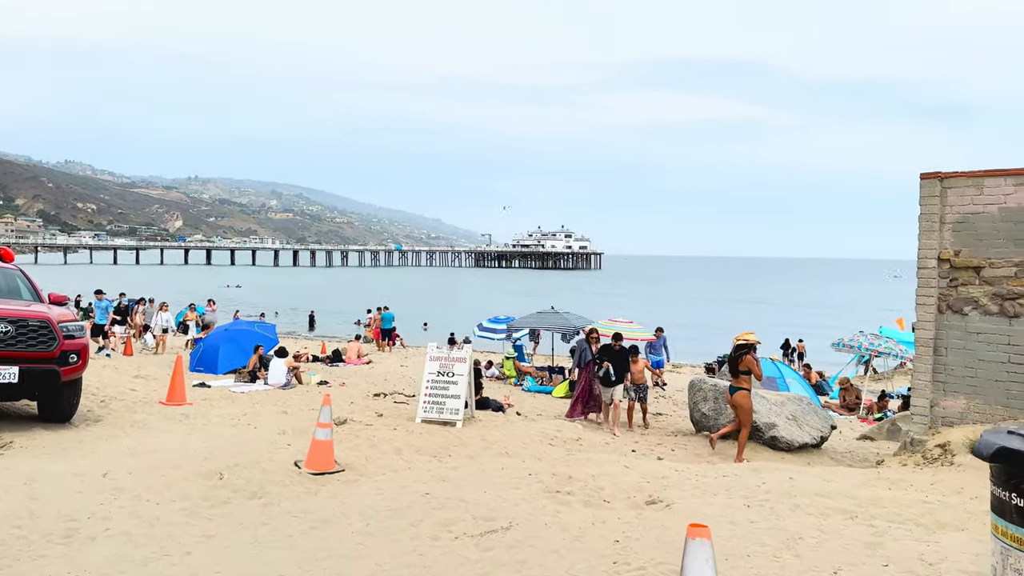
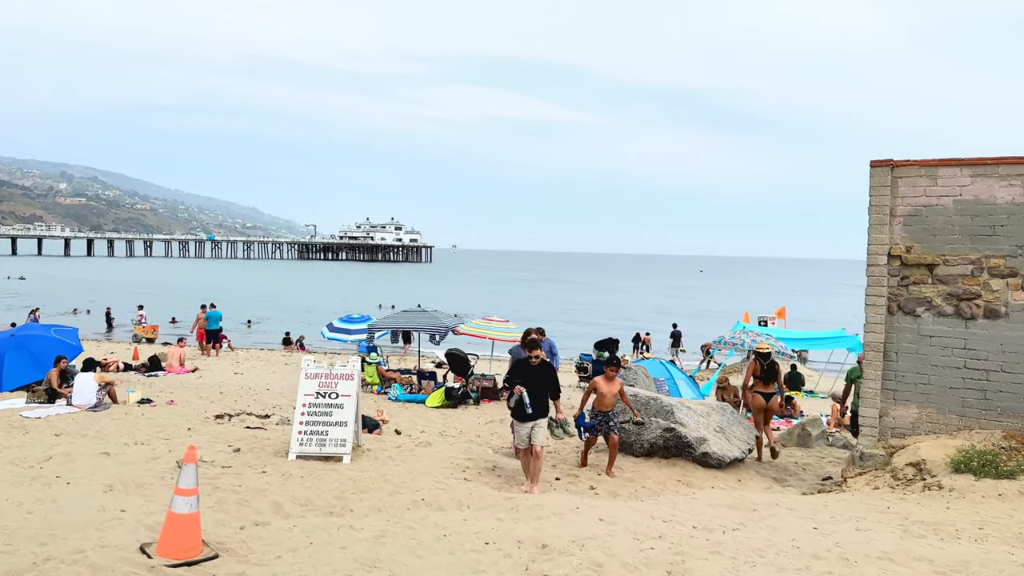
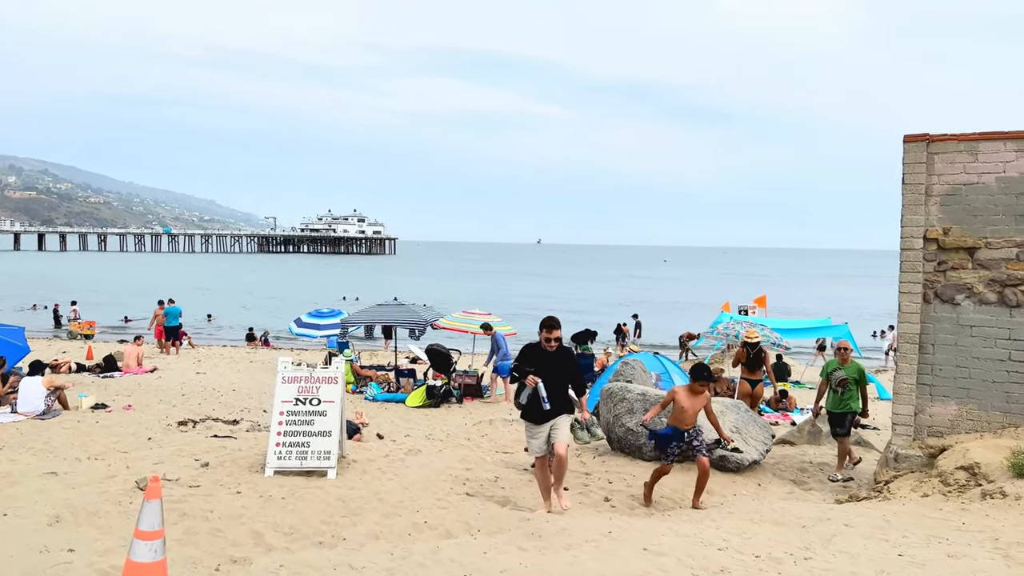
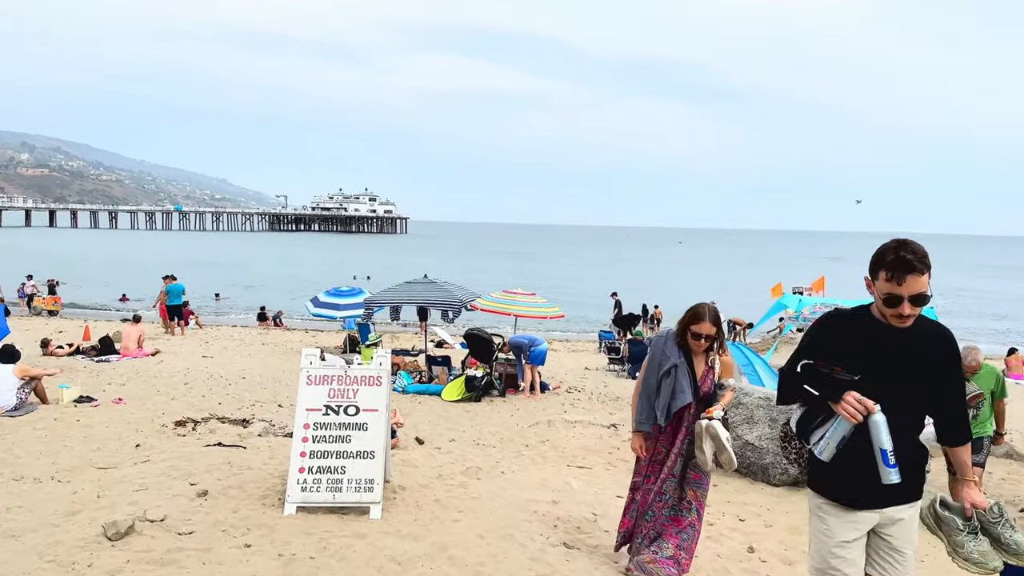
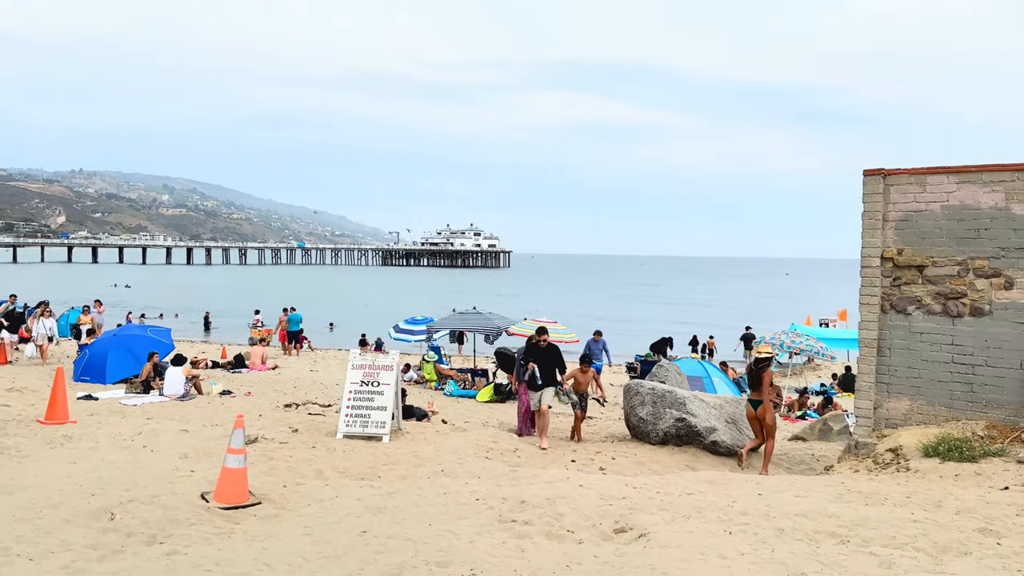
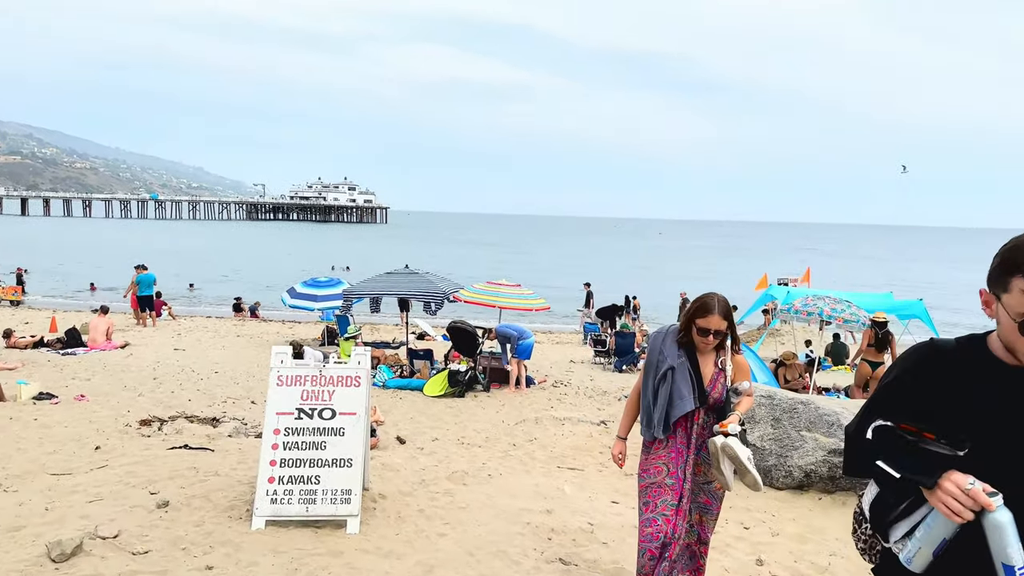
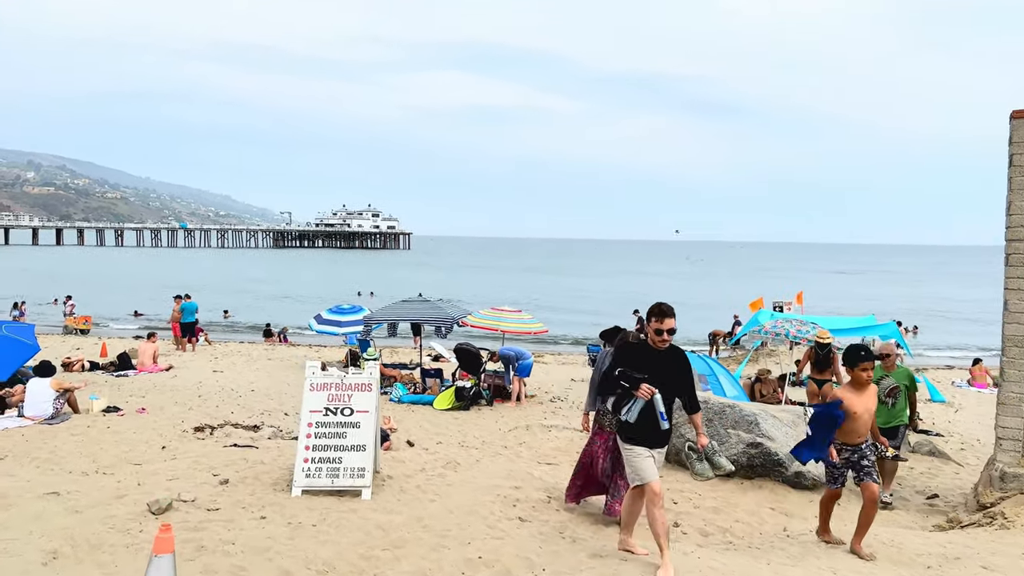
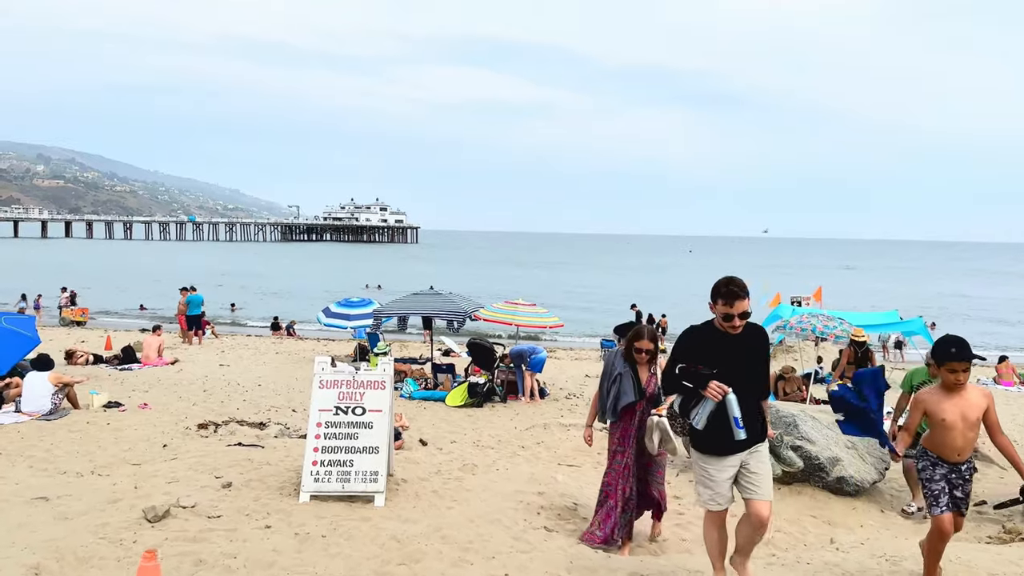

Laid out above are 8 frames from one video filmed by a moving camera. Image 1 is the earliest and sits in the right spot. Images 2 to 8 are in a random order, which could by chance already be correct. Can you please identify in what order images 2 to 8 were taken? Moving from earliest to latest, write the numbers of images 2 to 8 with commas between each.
5, 2, 3, 7, 8, 4, 6
